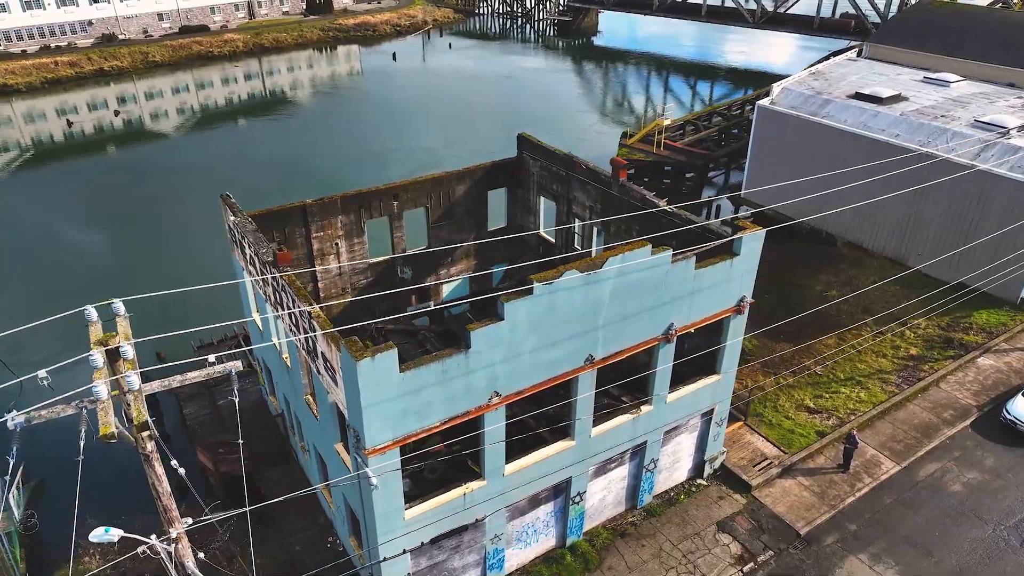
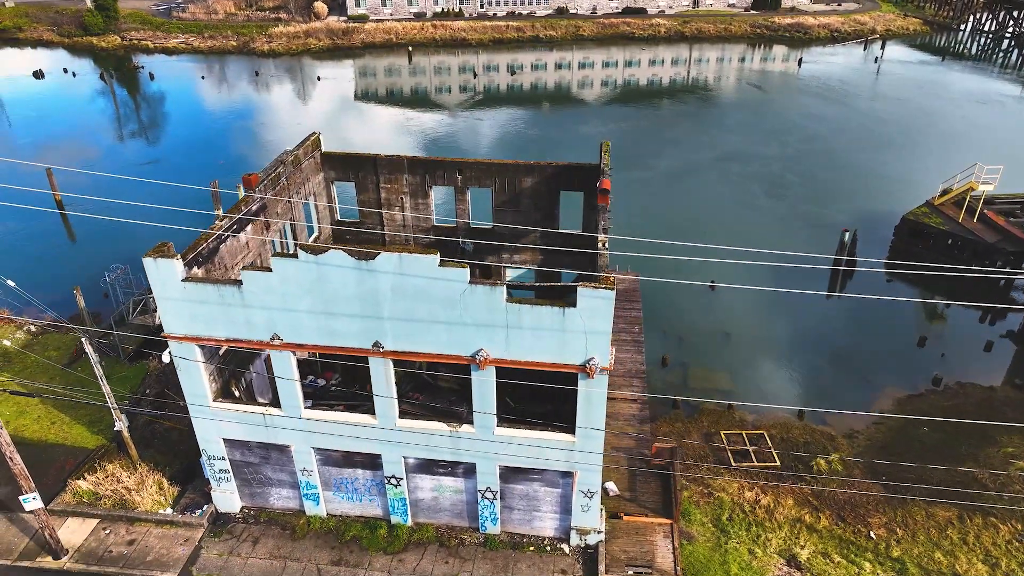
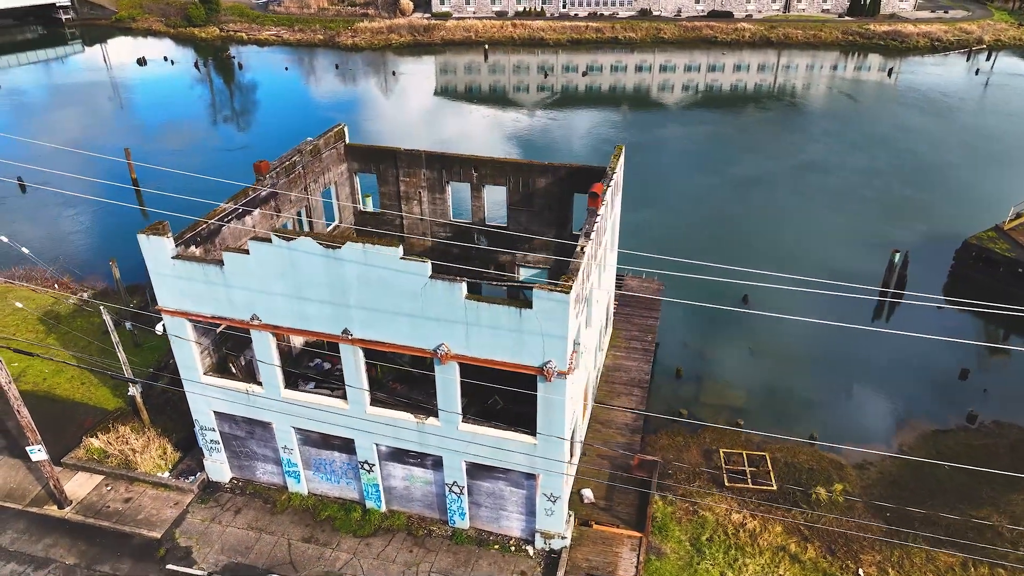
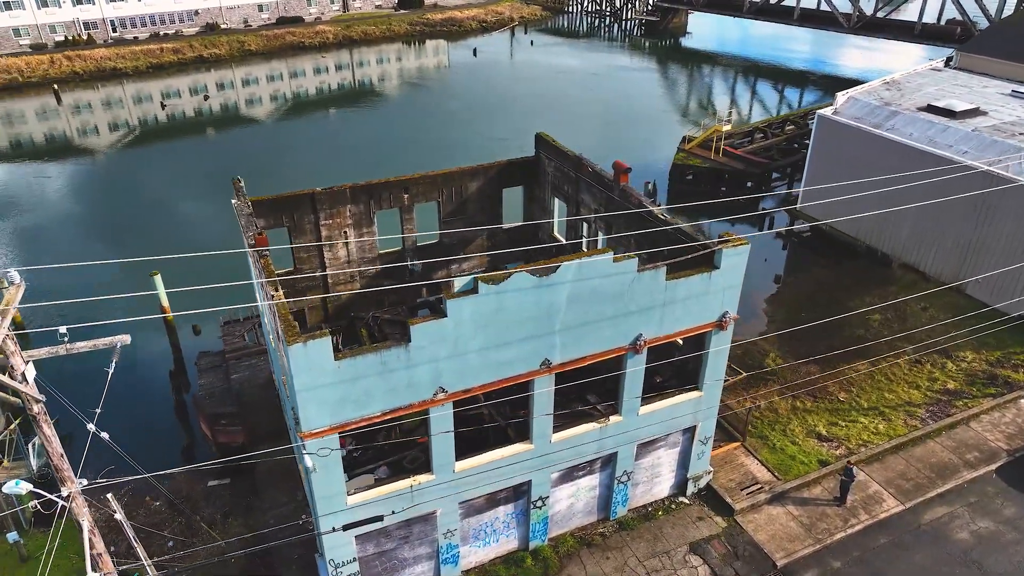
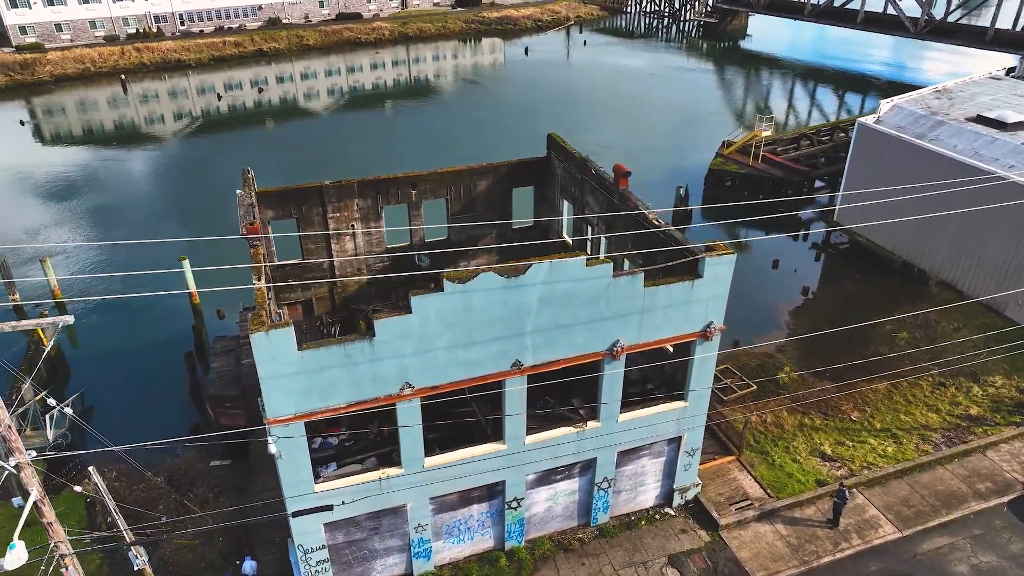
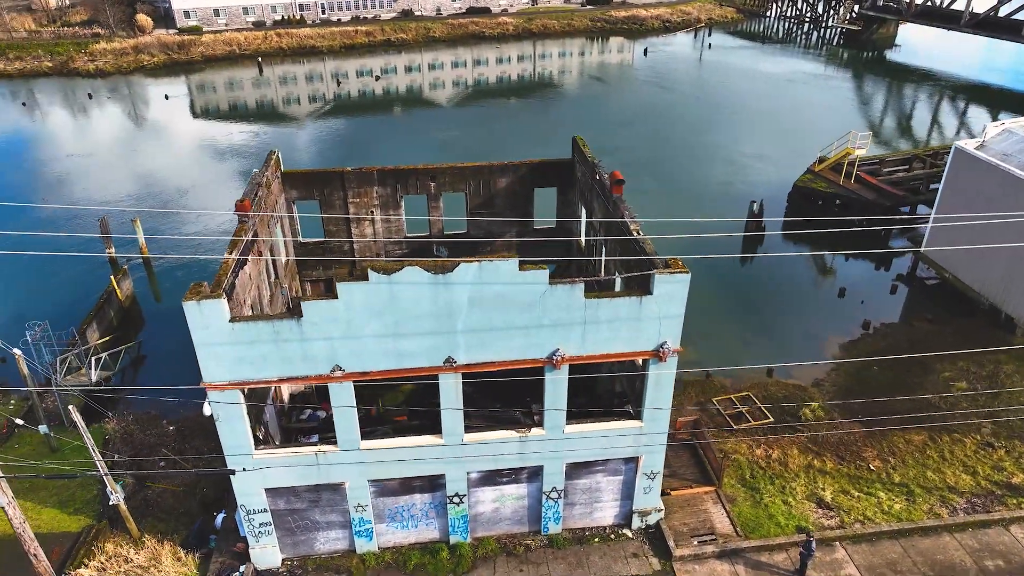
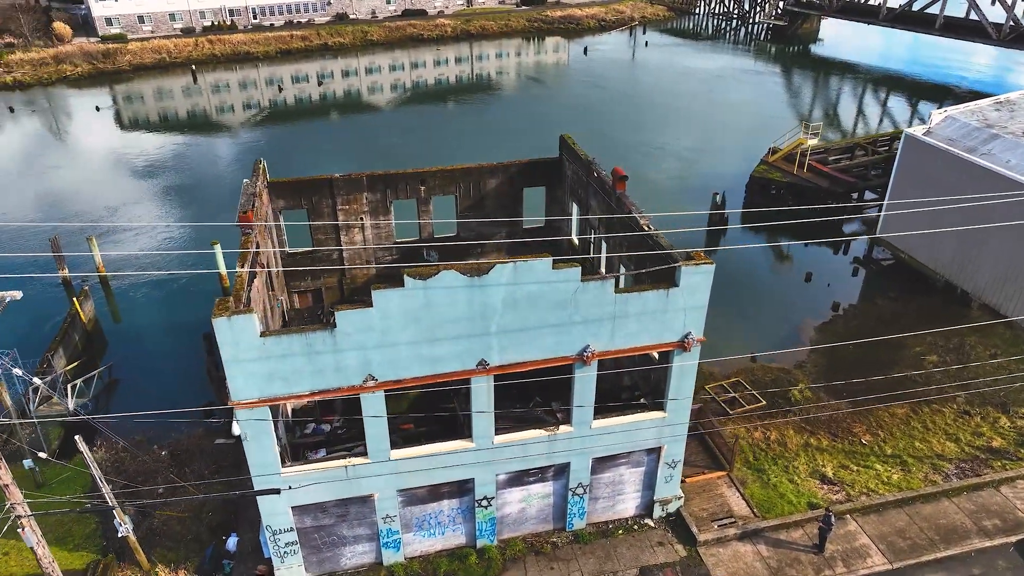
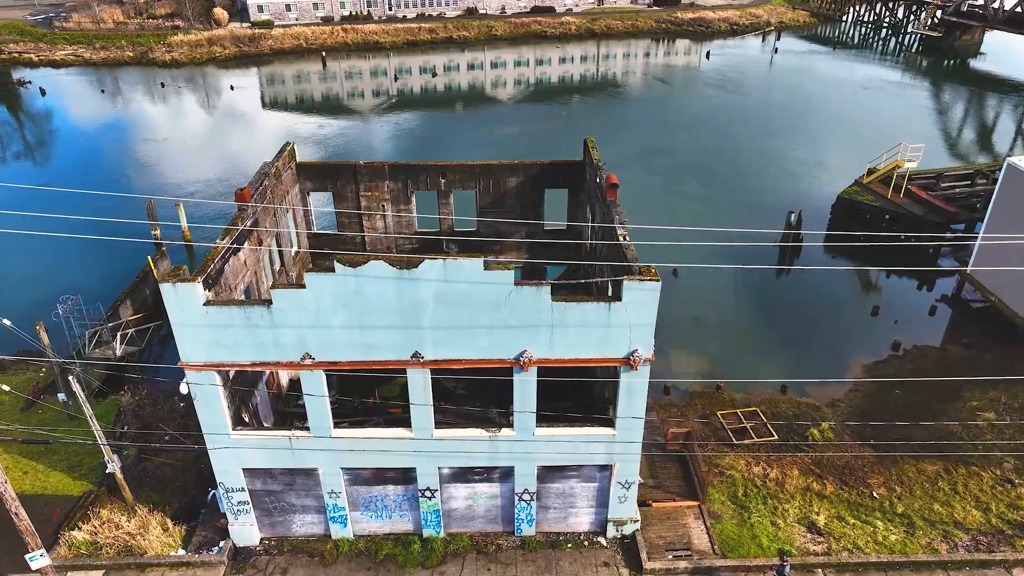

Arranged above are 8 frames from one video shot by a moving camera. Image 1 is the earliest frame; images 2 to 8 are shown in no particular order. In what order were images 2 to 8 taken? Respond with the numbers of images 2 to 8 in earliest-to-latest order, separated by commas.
4, 5, 7, 6, 8, 2, 3
